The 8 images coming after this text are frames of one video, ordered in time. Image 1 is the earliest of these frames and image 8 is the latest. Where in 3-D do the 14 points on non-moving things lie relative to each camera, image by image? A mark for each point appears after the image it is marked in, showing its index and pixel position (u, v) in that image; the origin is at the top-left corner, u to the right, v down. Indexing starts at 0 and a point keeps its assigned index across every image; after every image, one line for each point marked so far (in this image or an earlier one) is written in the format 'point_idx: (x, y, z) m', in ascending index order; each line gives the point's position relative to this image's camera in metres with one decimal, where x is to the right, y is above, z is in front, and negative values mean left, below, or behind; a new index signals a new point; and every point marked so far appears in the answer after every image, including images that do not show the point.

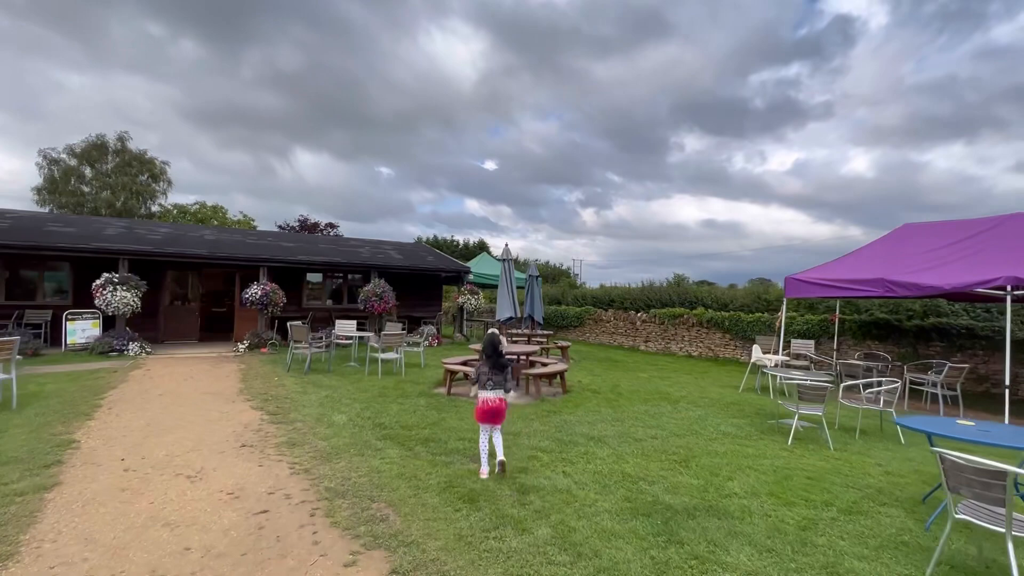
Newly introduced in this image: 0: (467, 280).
0: (-1.3, +0.2, +14.1) m
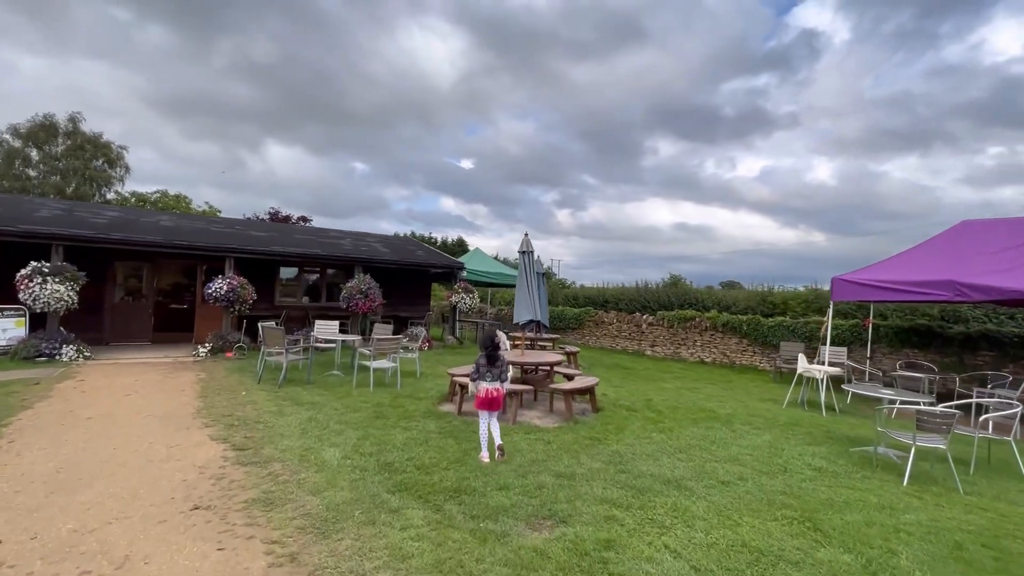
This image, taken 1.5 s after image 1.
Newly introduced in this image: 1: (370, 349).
0: (-1.4, +0.3, +12.8) m
1: (-2.1, -0.9, +7.0) m
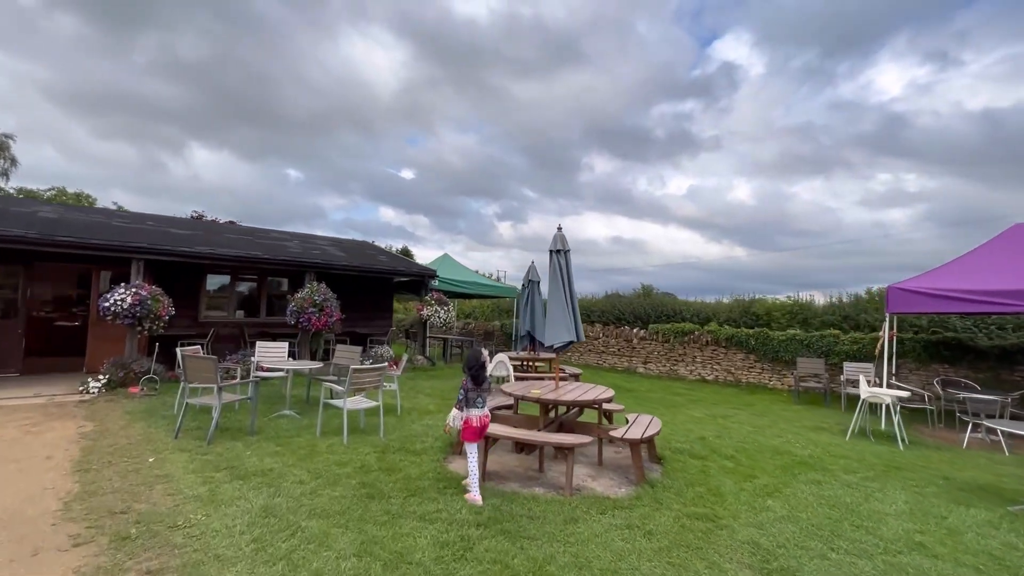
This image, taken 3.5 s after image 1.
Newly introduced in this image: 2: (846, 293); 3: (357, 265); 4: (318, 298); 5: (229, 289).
0: (-1.9, 0.0, +11.1) m
1: (-1.9, -1.0, +5.2) m
2: (+7.3, -0.1, +10.4) m
3: (-3.2, +0.5, +9.8) m
4: (-3.5, -0.2, +8.6) m
5: (-5.6, 0.0, +9.3) m
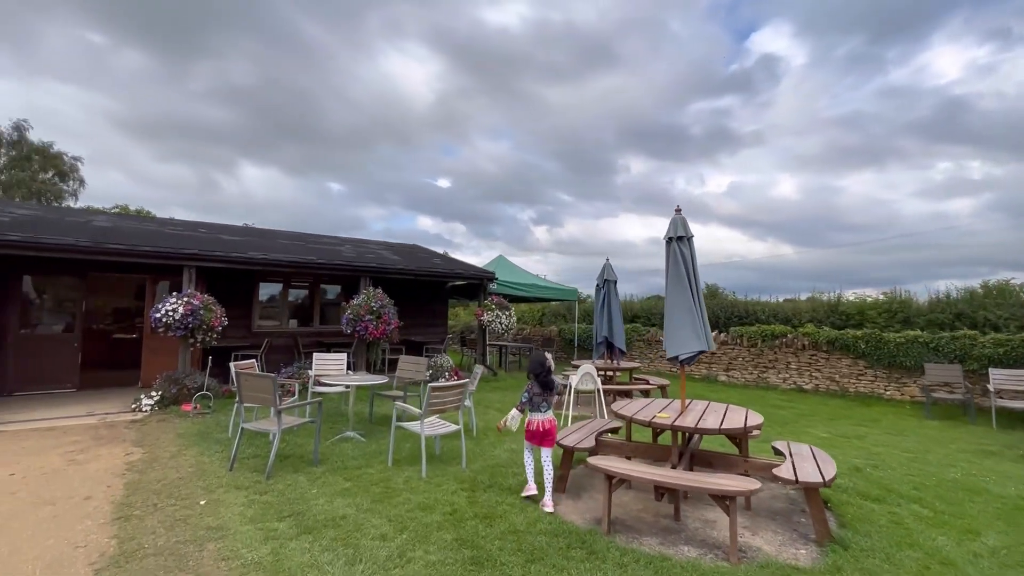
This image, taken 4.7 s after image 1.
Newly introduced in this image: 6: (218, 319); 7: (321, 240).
0: (-0.5, -0.1, +10.3) m
1: (-0.9, -1.1, +4.4) m
2: (+8.6, 0.0, +8.9) m
3: (-1.9, +0.4, +9.1) m
4: (-2.3, -0.3, +7.9) m
5: (-4.3, -0.2, +8.9) m
6: (-4.3, -0.5, +6.9) m
7: (-4.3, +1.1, +10.5) m
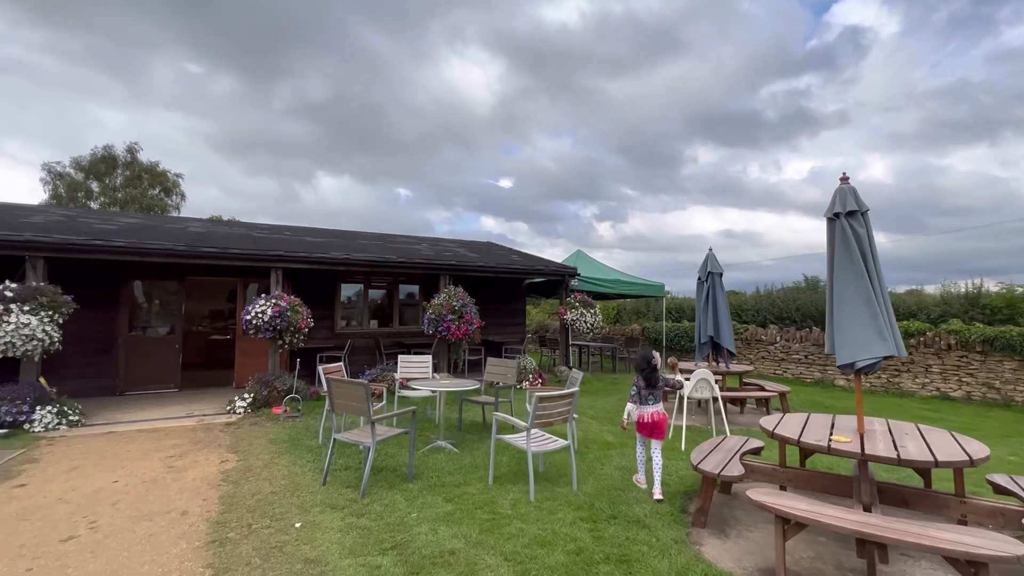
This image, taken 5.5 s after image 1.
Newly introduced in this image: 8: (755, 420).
0: (+1.2, 0.0, +9.7) m
1: (0.0, -1.0, +3.9) m
2: (+10.0, +0.2, +7.1) m
3: (-0.4, +0.4, +8.7) m
4: (-0.9, -0.3, +7.6) m
5: (-2.8, -0.2, +8.8) m
6: (-3.0, -0.5, +6.8) m
7: (-2.5, +1.1, +10.4) m
8: (+3.2, -1.7, +6.1) m
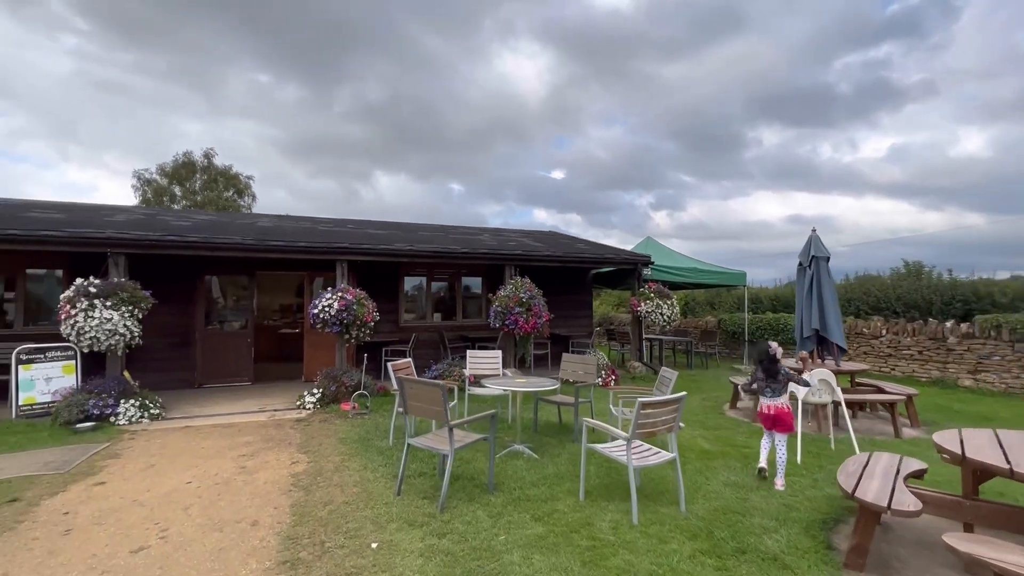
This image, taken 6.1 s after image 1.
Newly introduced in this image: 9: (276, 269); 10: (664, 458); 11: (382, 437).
0: (+2.5, +0.2, +9.0) m
1: (+0.7, -0.9, +3.4) m
2: (+11.0, +0.5, +5.4) m
3: (+0.8, +0.6, +8.2) m
4: (+0.2, -0.1, +7.2) m
5: (-1.6, 0.0, +8.6) m
6: (-2.0, -0.4, +6.6) m
7: (-1.1, +1.2, +10.1) m
8: (+4.1, -1.6, +5.2) m
9: (-4.0, +0.3, +8.0) m
10: (+1.0, -1.1, +3.1) m
11: (-1.3, -1.4, +4.6) m
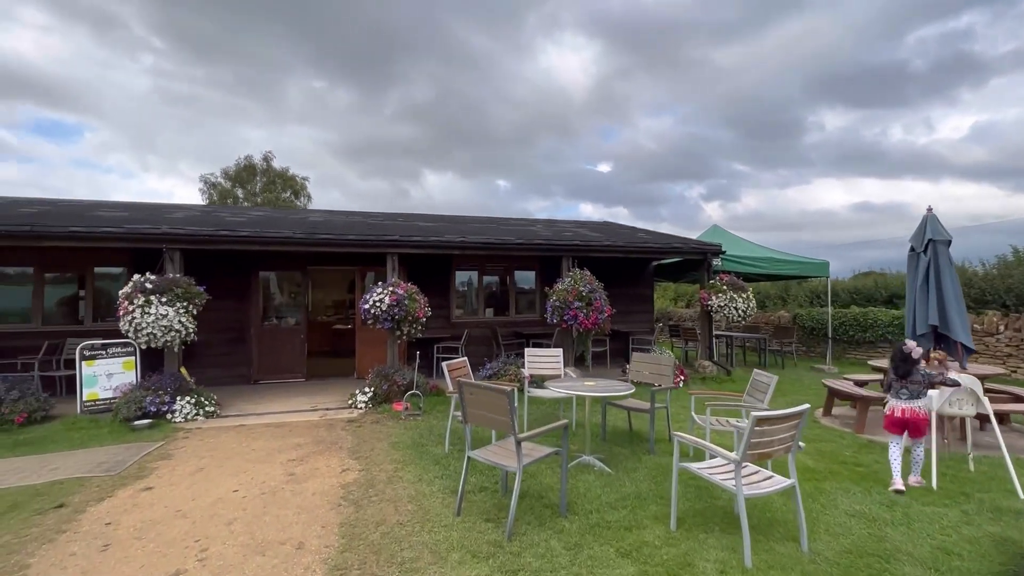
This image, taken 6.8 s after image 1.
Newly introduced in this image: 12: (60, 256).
0: (+3.5, +0.4, +8.2) m
1: (+1.1, -0.9, +2.8) m
2: (+11.6, +0.7, +3.8) m
3: (+1.8, +0.7, +7.6) m
4: (+1.0, 0.0, +6.6) m
5: (-0.6, +0.1, +8.2) m
6: (-1.2, -0.3, +6.3) m
7: (0.0, +1.3, +9.7) m
8: (+4.7, -1.4, +4.3) m
9: (-3.1, +0.4, +7.8) m
10: (+1.4, -1.1, +2.5) m
11: (-0.7, -1.4, +4.2) m
12: (-6.4, +0.5, +6.6) m
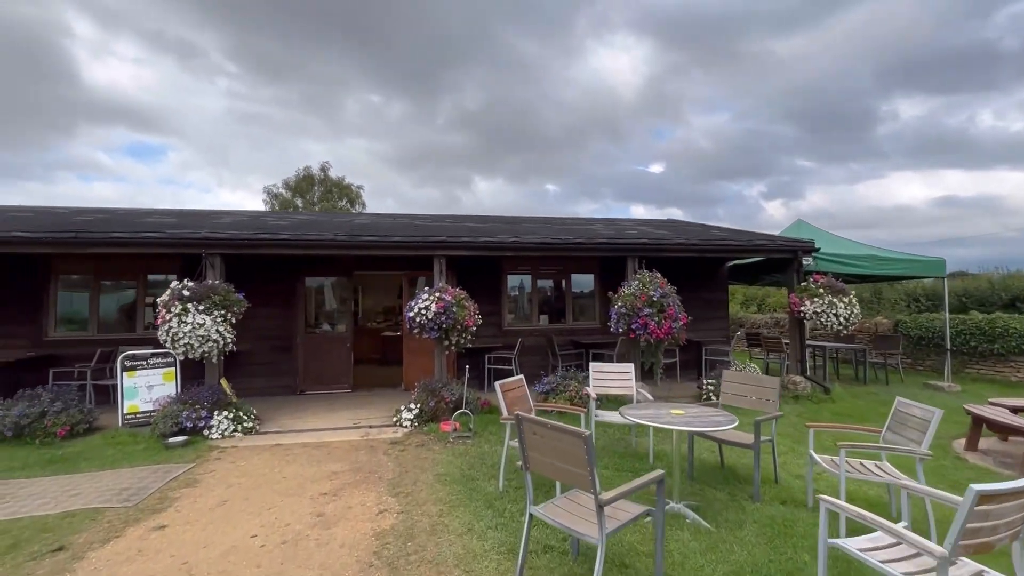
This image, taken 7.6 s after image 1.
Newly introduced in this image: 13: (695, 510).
0: (+4.4, +0.3, +7.1) m
1: (+1.5, -0.9, +2.0) m
2: (+12.0, +0.7, +1.9) m
3: (+2.6, +0.6, +6.7) m
4: (+1.8, -0.1, +5.8) m
5: (+0.3, 0.0, +7.5) m
6: (-0.5, -0.4, +5.7) m
7: (+1.0, +1.3, +8.9) m
8: (+5.2, -1.4, +3.1) m
9: (-2.2, +0.3, +7.4) m
10: (+1.7, -1.1, +1.7) m
11: (-0.2, -1.4, +3.5) m
12: (-5.6, +0.4, +6.6) m
13: (+1.2, -1.4, +3.1) m
